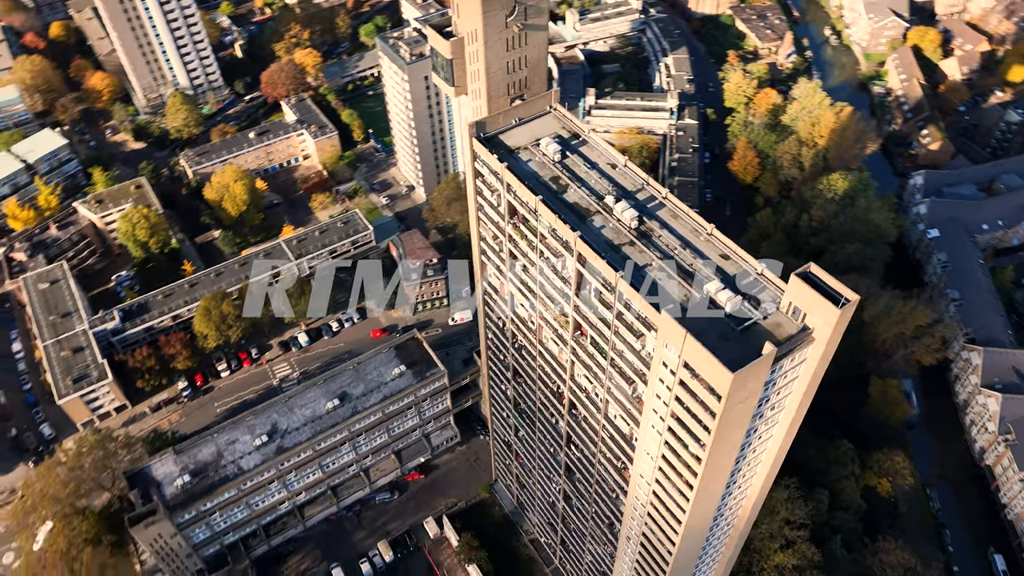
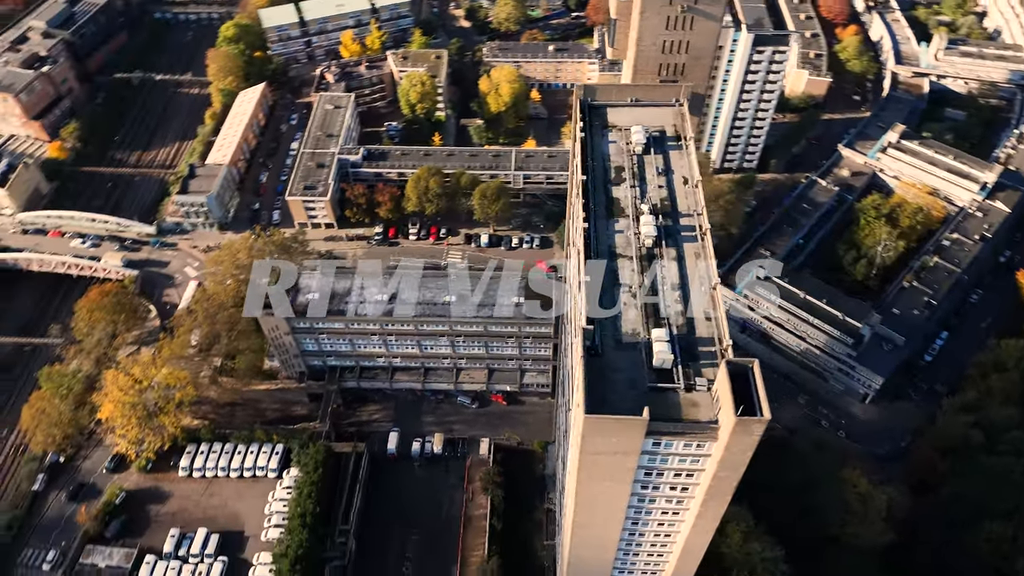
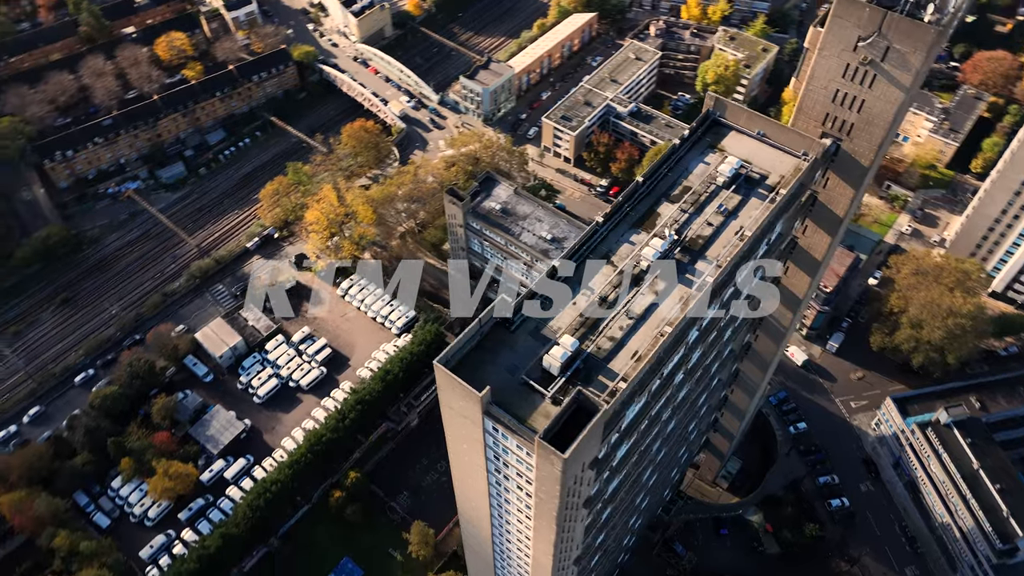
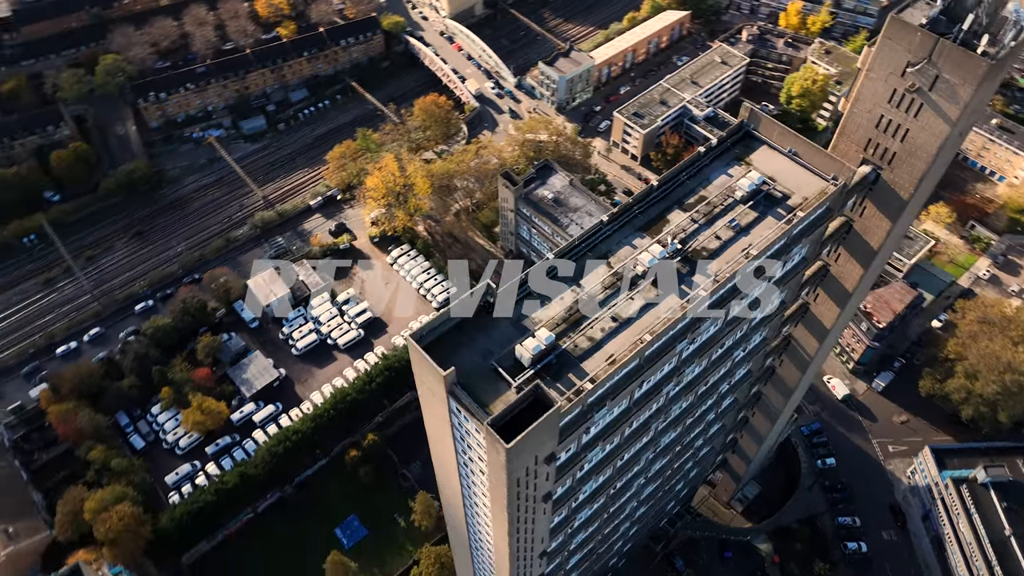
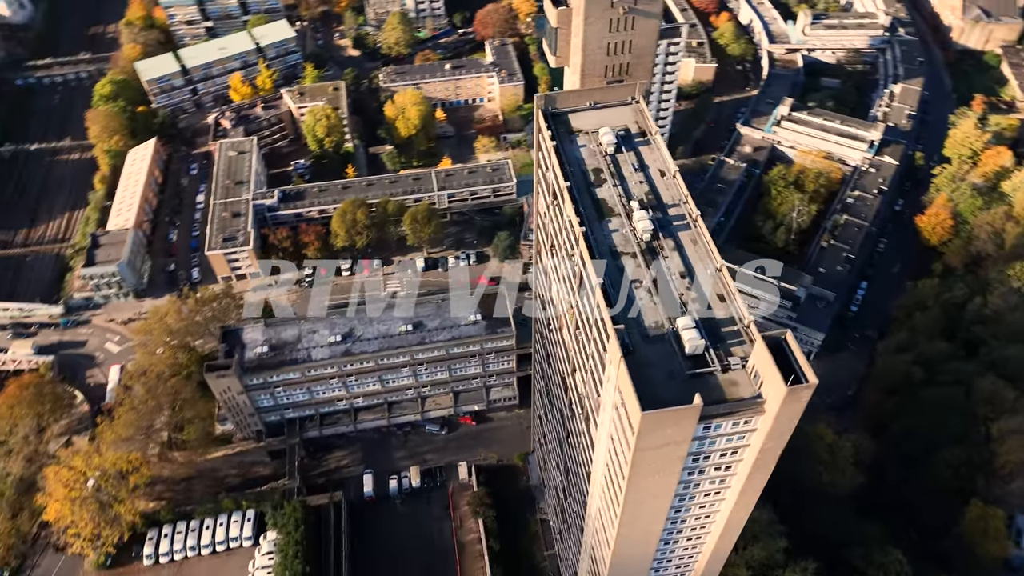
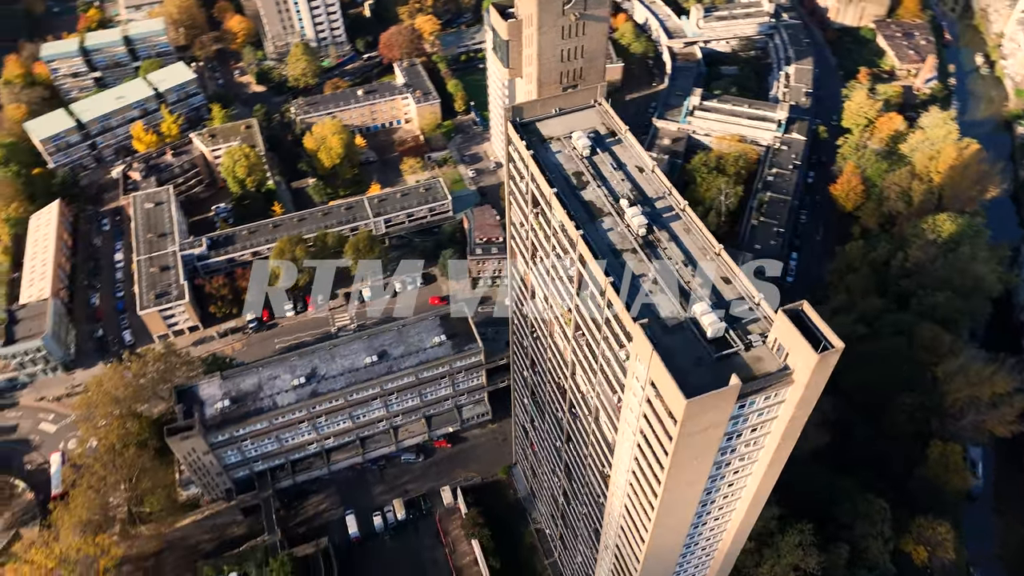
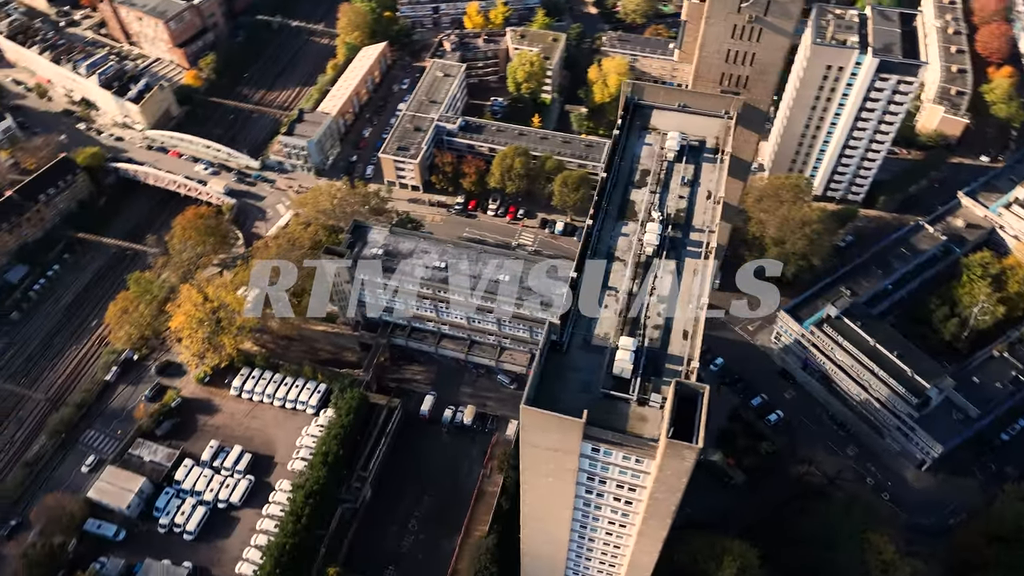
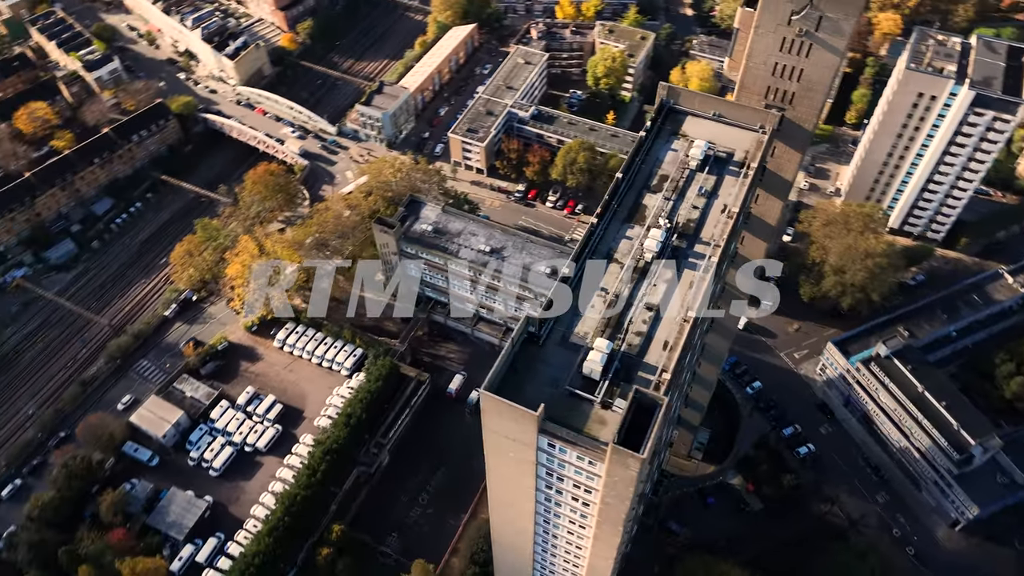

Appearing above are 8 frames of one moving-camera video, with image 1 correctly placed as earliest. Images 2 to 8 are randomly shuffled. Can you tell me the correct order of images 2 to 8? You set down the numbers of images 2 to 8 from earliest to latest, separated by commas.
6, 5, 2, 7, 8, 3, 4
